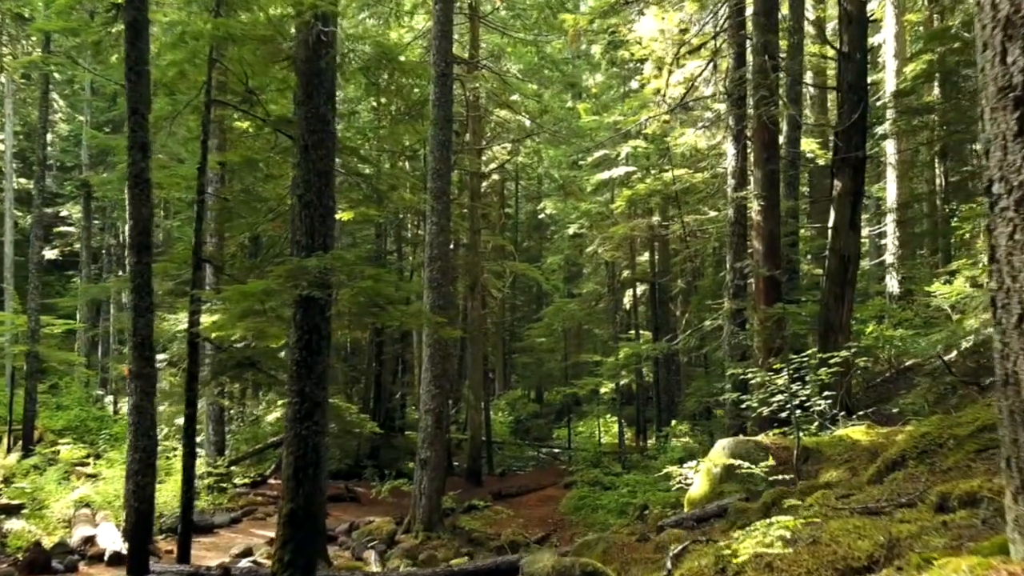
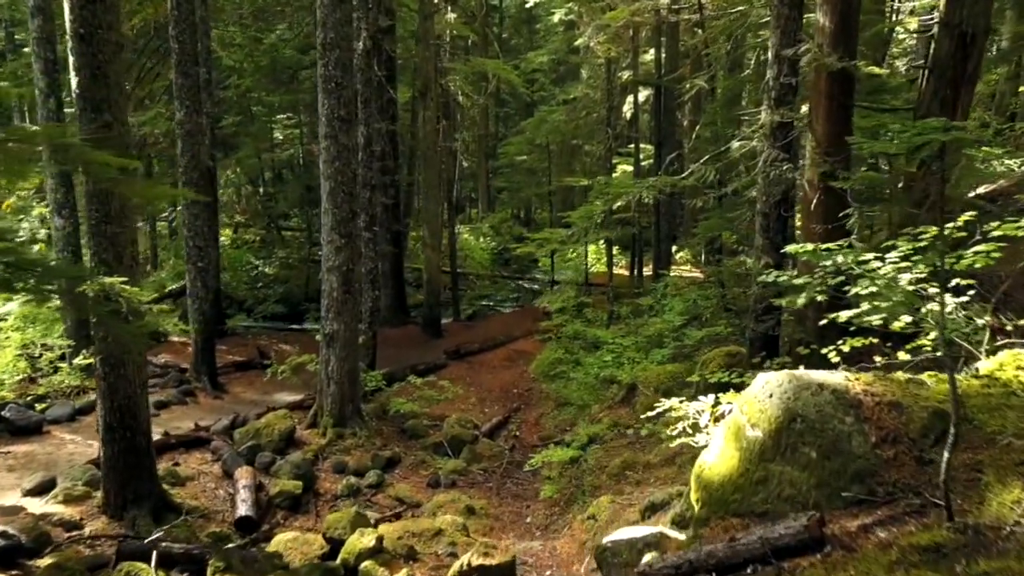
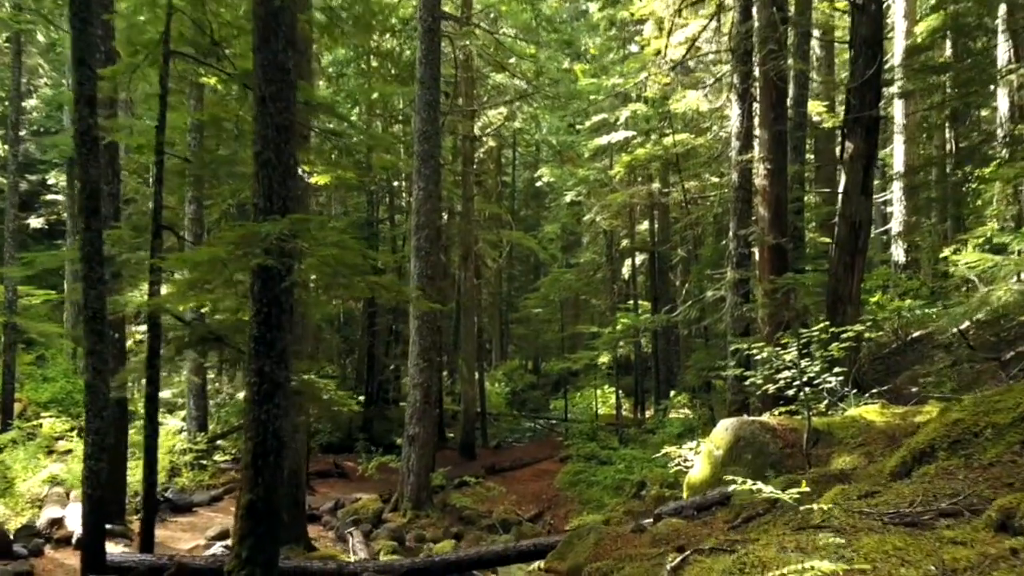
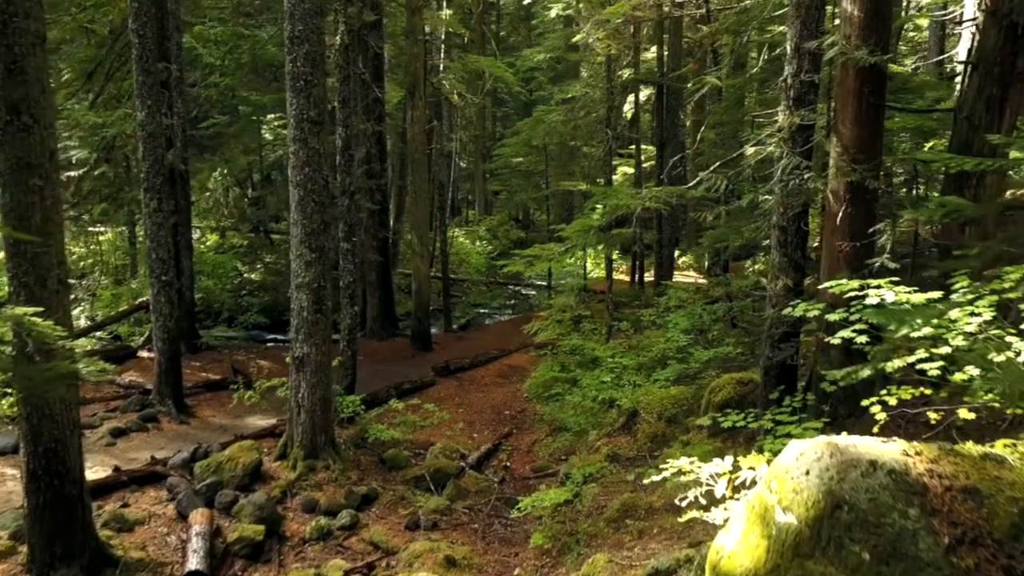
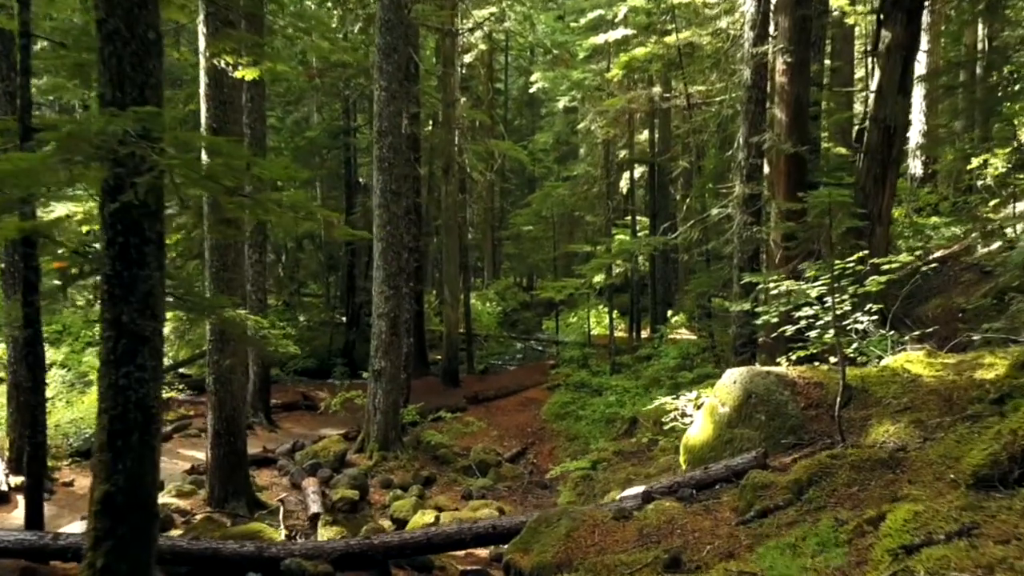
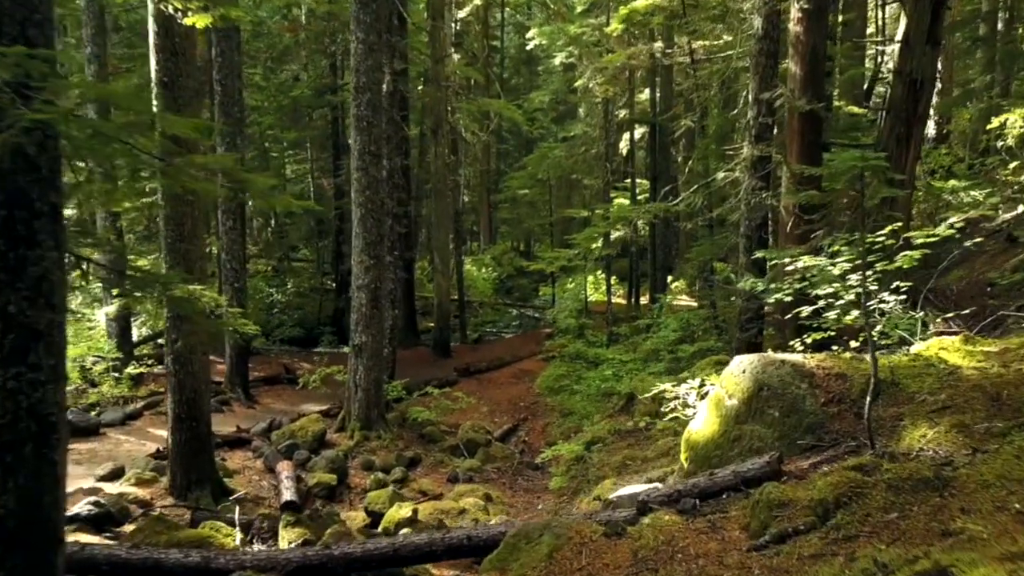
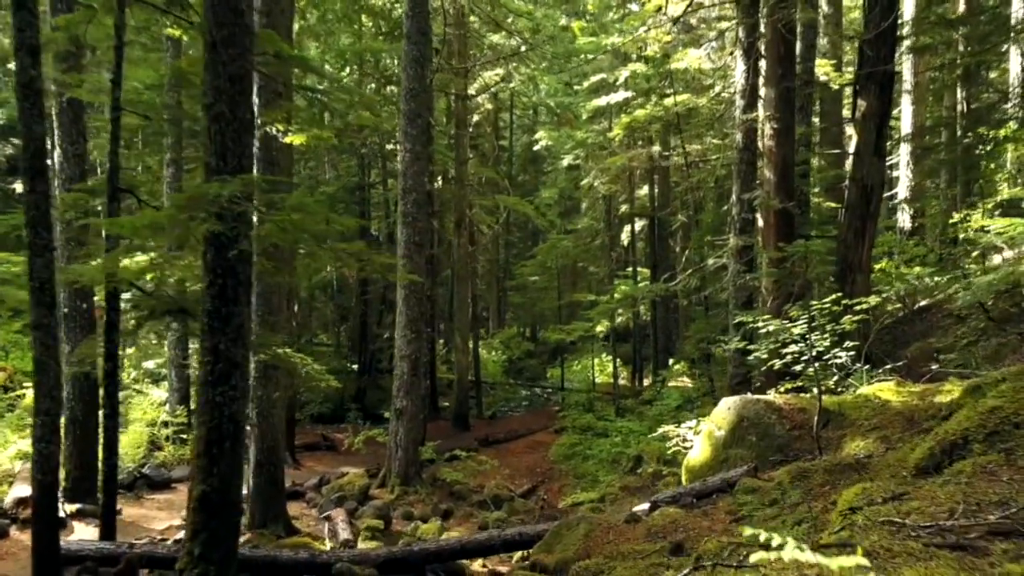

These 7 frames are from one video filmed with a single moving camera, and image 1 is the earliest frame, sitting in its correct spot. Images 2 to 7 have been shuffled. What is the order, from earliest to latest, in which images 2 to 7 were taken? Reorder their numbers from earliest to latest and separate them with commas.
3, 7, 5, 6, 2, 4
